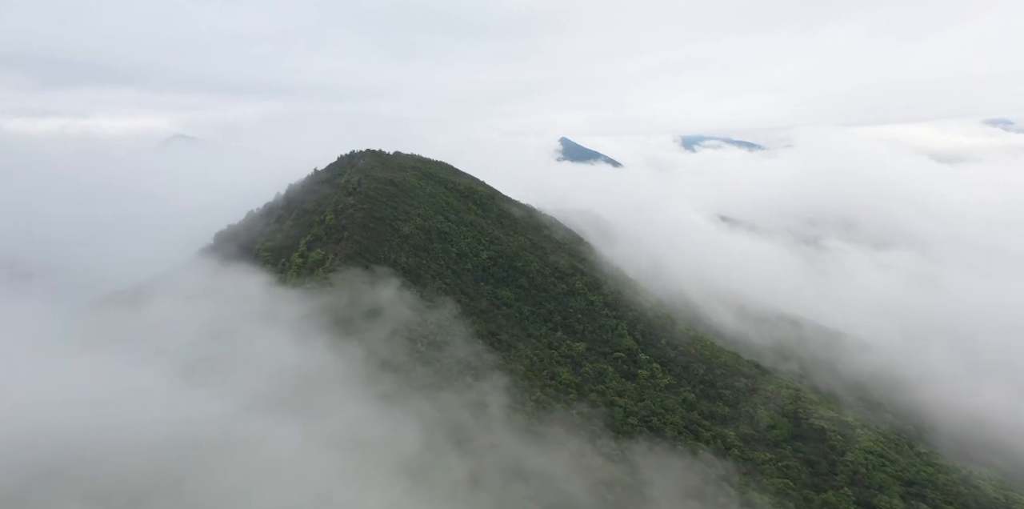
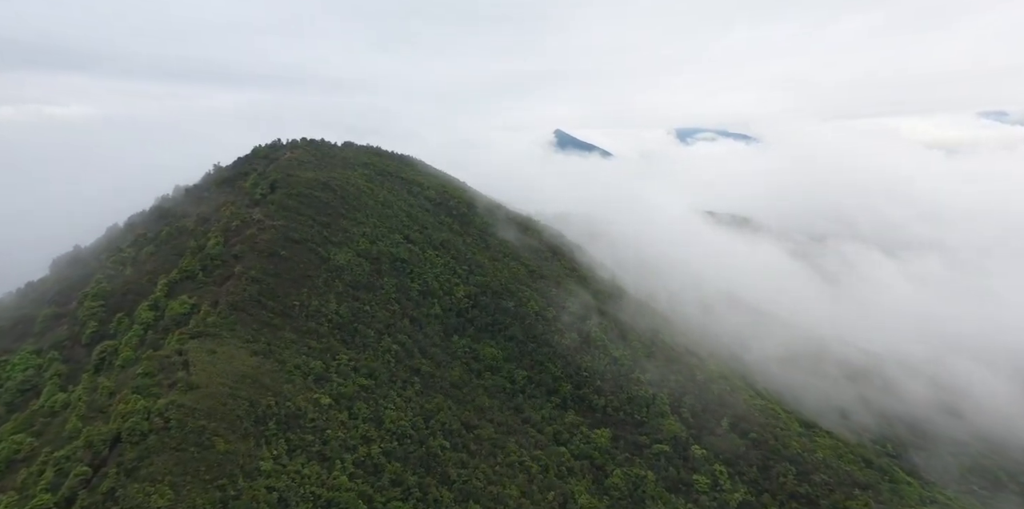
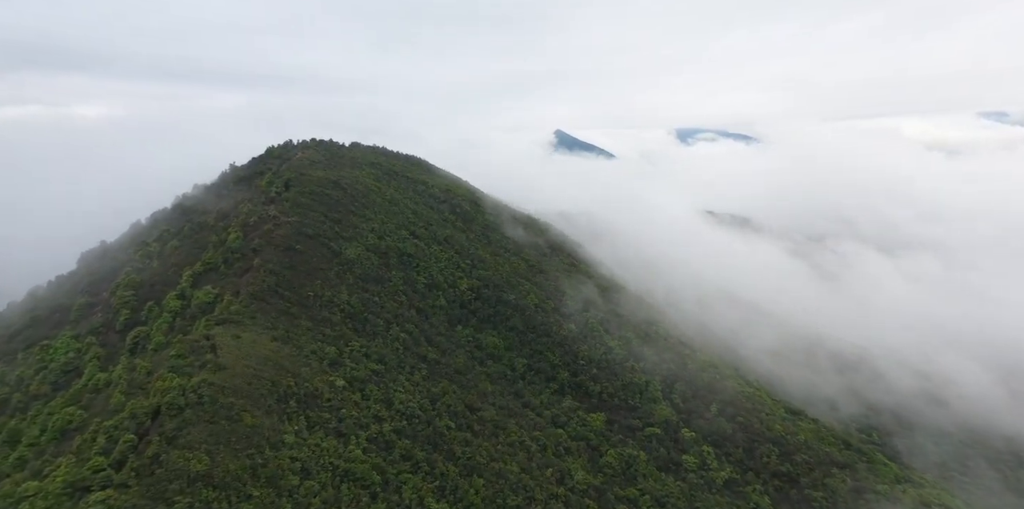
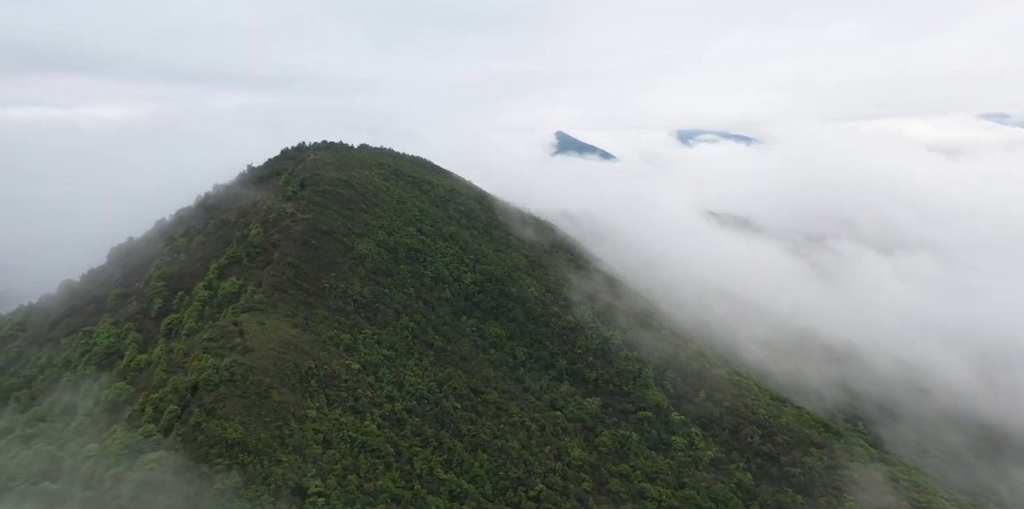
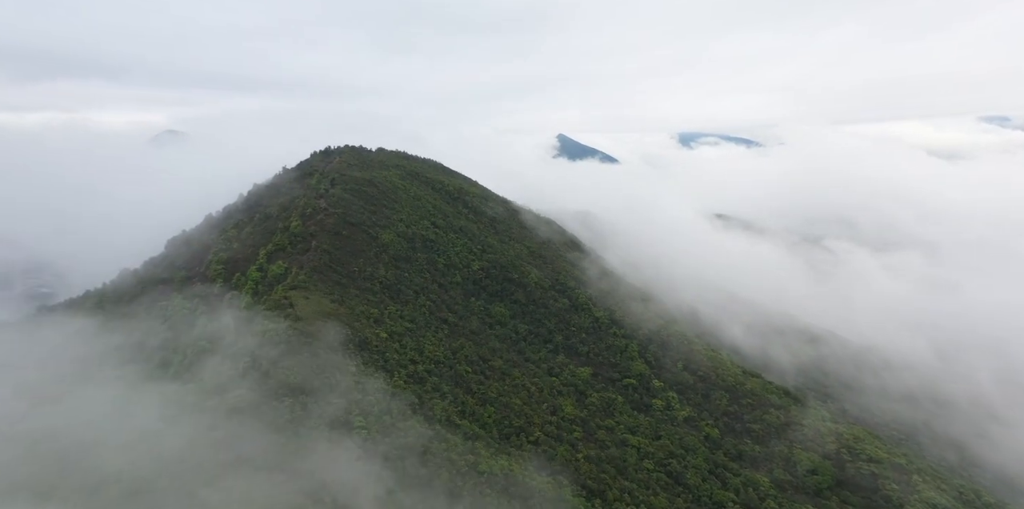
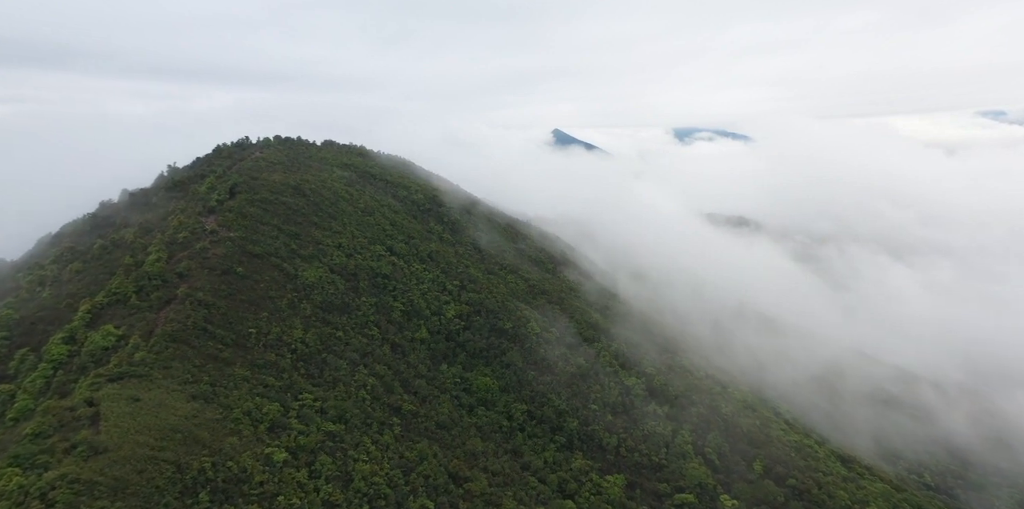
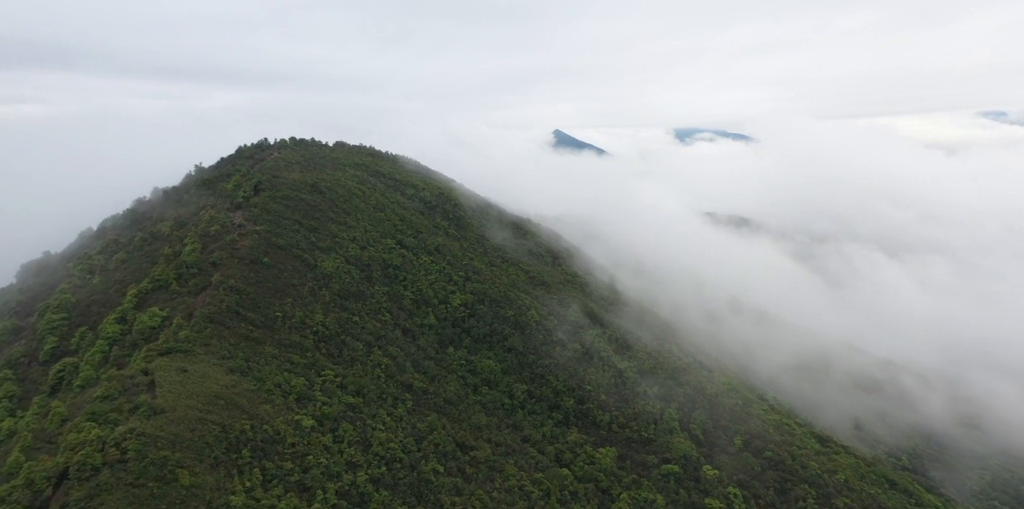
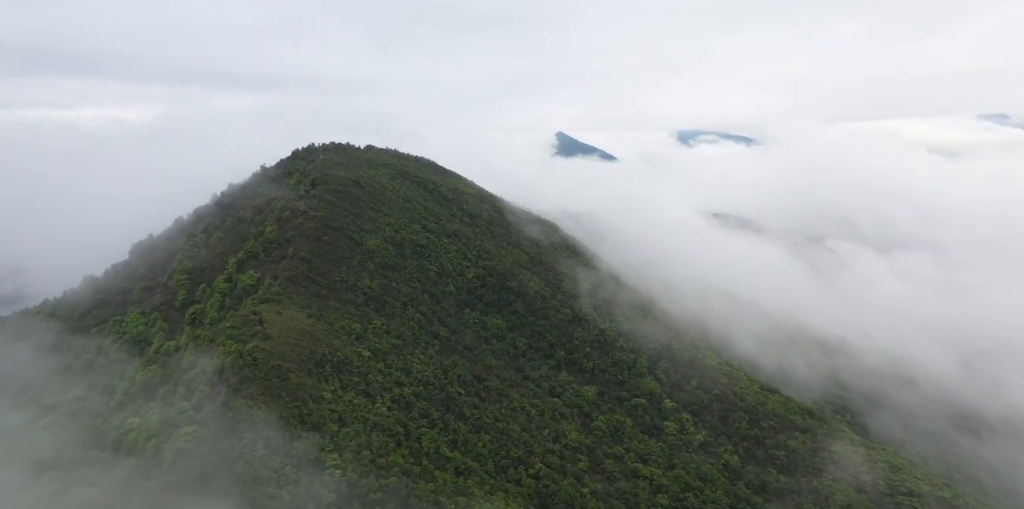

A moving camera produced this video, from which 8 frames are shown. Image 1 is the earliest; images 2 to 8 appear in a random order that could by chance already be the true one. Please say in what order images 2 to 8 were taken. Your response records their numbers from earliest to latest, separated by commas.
5, 8, 4, 3, 2, 7, 6
